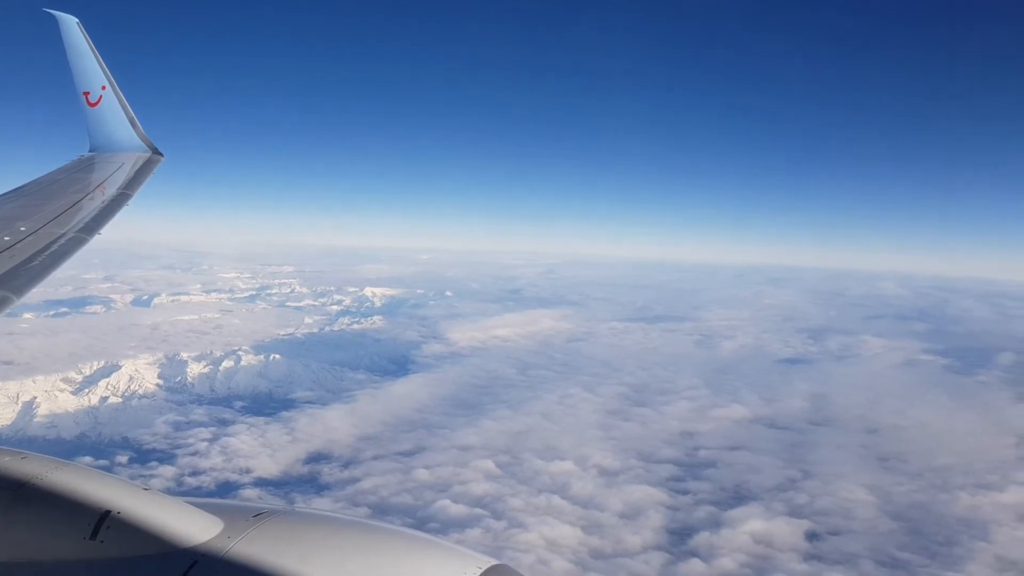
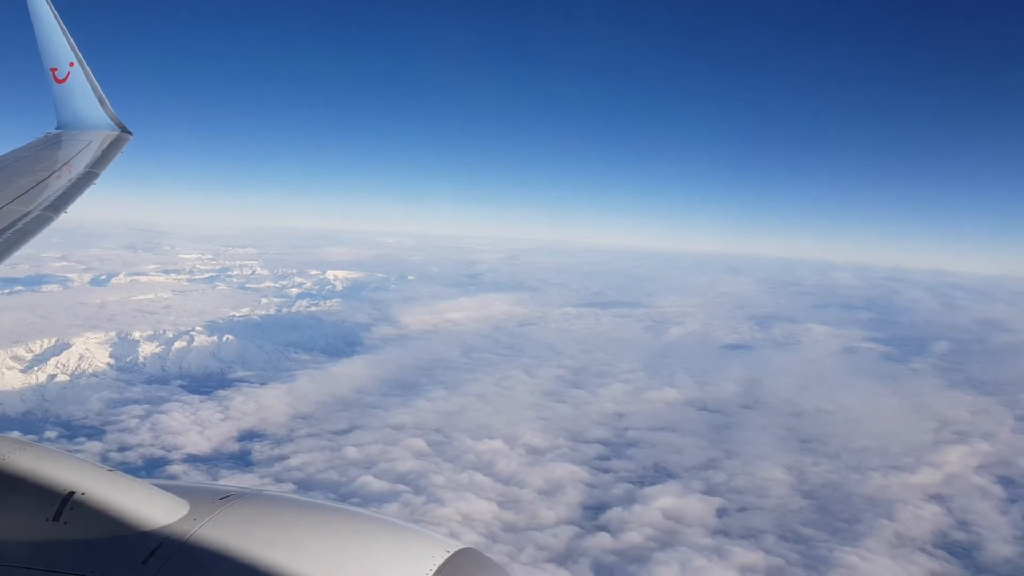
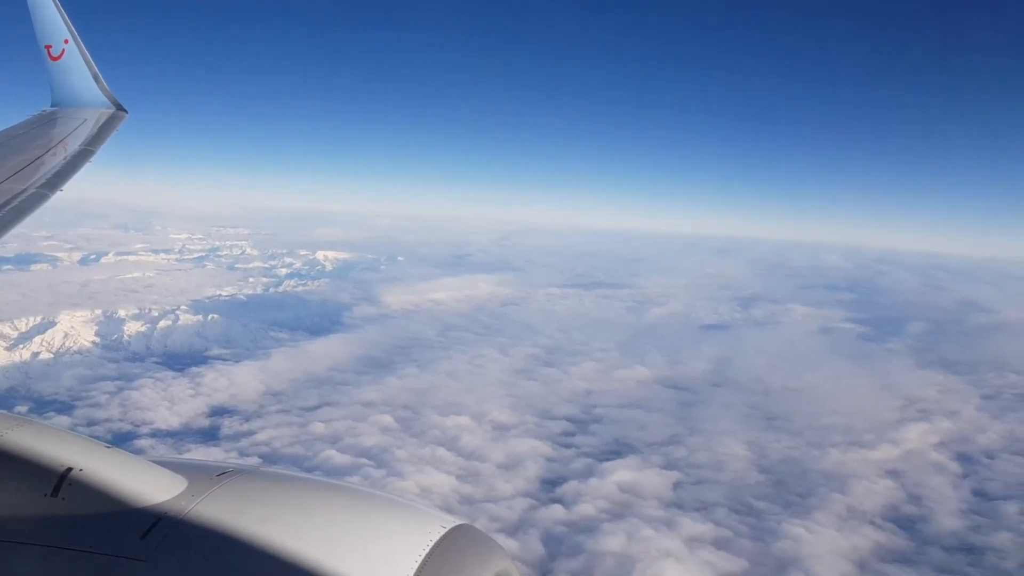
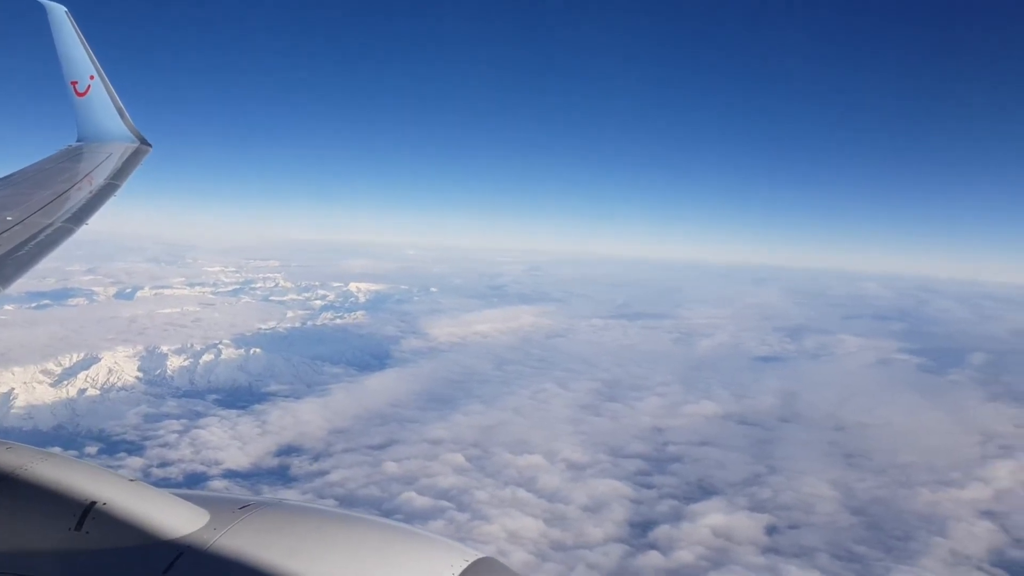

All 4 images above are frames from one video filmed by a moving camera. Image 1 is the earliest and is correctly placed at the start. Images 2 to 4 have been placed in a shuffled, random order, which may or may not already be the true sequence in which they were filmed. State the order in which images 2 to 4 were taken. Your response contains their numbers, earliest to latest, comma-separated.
4, 2, 3
